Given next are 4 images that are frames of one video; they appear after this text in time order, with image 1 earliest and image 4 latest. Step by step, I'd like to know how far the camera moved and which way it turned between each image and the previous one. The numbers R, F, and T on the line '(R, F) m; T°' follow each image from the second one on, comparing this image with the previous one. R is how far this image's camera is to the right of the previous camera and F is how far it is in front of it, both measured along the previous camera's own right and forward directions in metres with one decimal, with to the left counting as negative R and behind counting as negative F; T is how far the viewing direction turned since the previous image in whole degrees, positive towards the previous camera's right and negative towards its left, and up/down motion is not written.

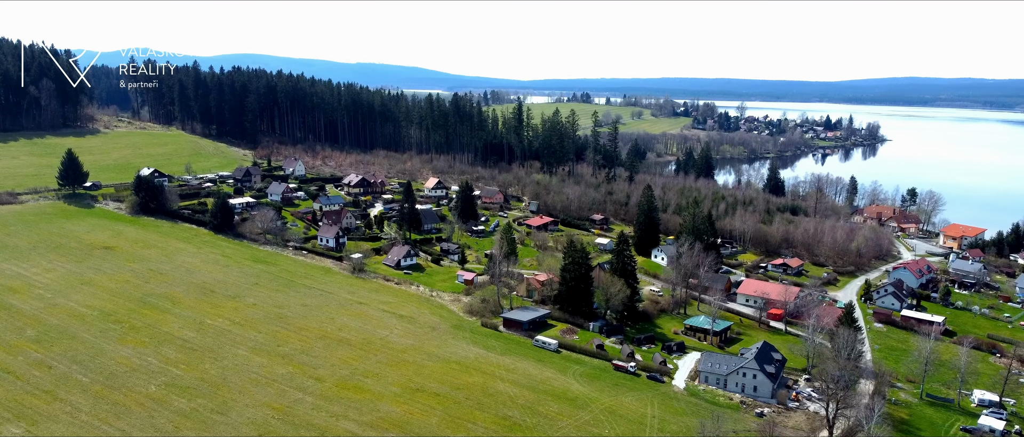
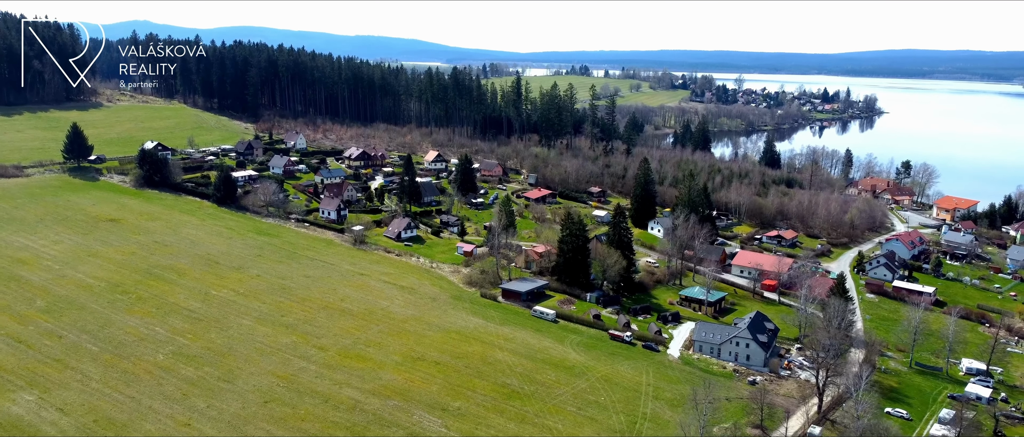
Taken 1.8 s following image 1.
(+0.1, -0.8) m; 0°
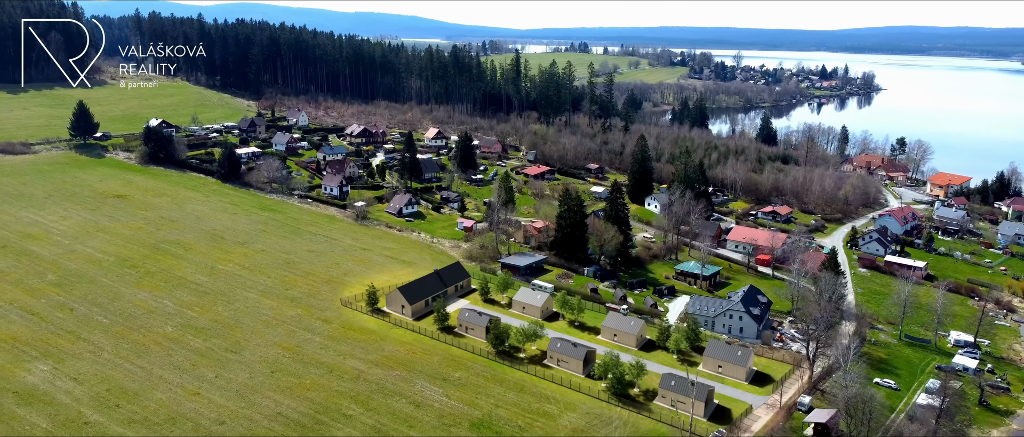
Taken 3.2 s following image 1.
(+0.1, -1.0) m; 0°
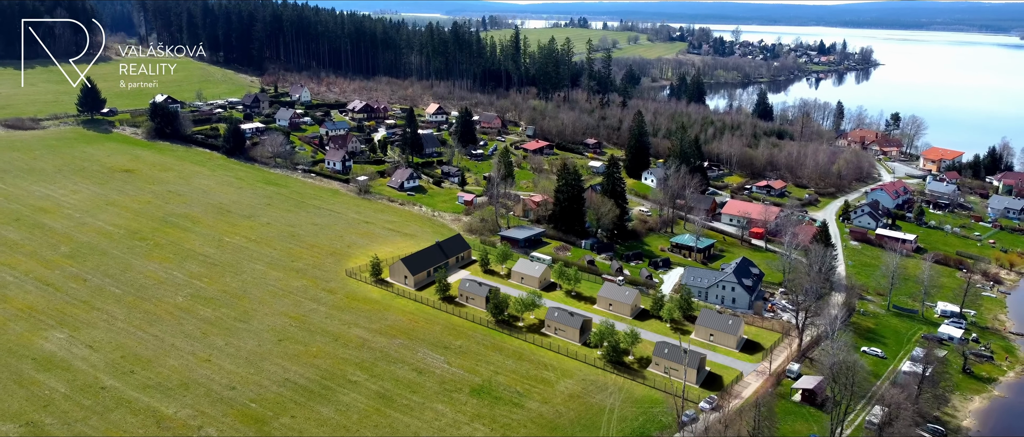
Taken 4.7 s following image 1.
(+0.2, -1.3) m; 0°
